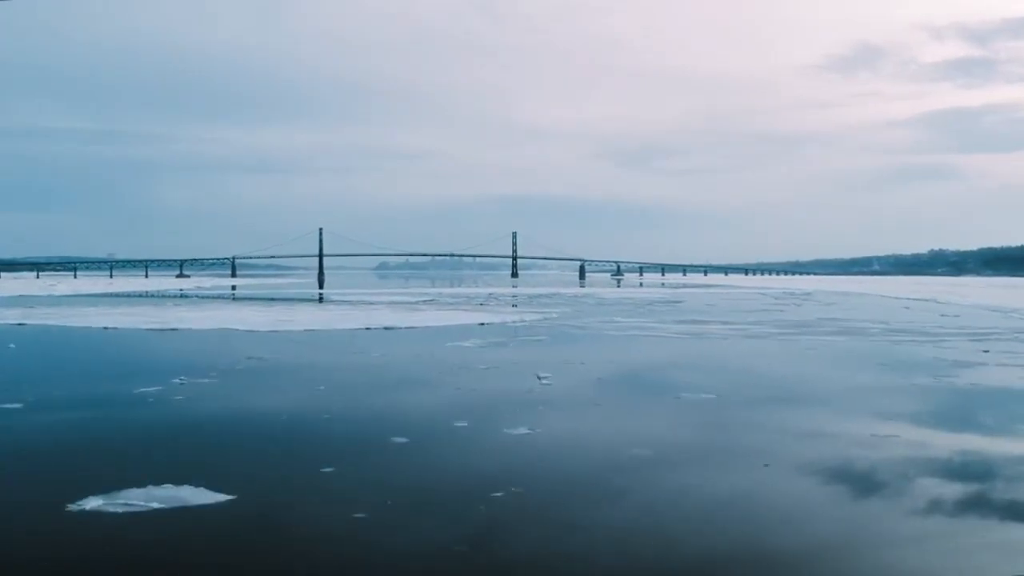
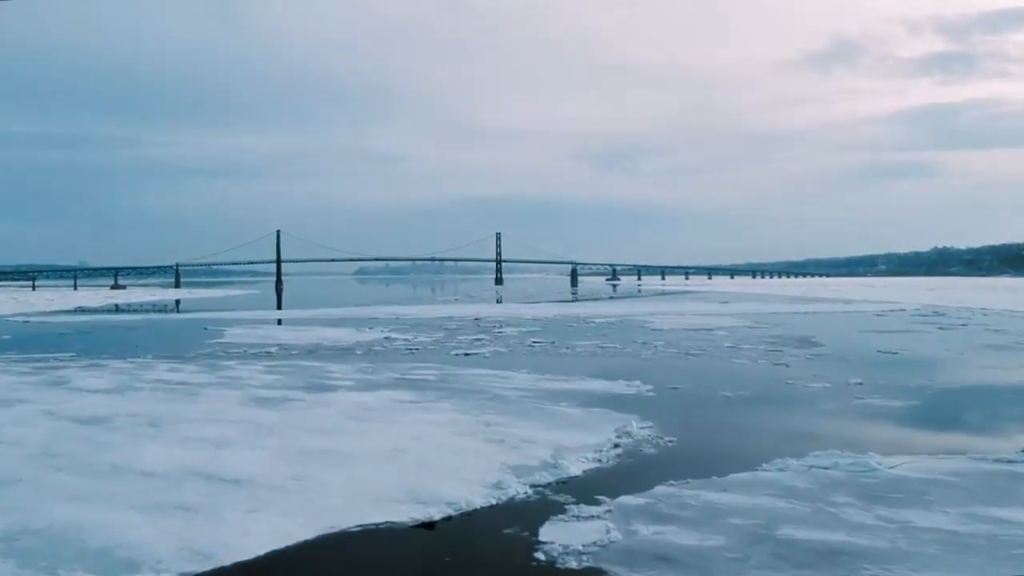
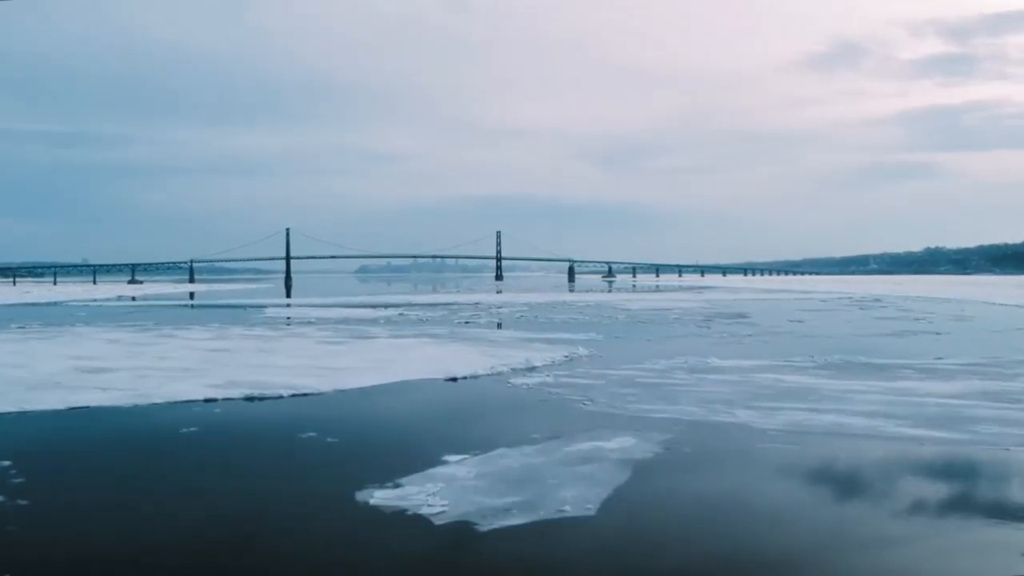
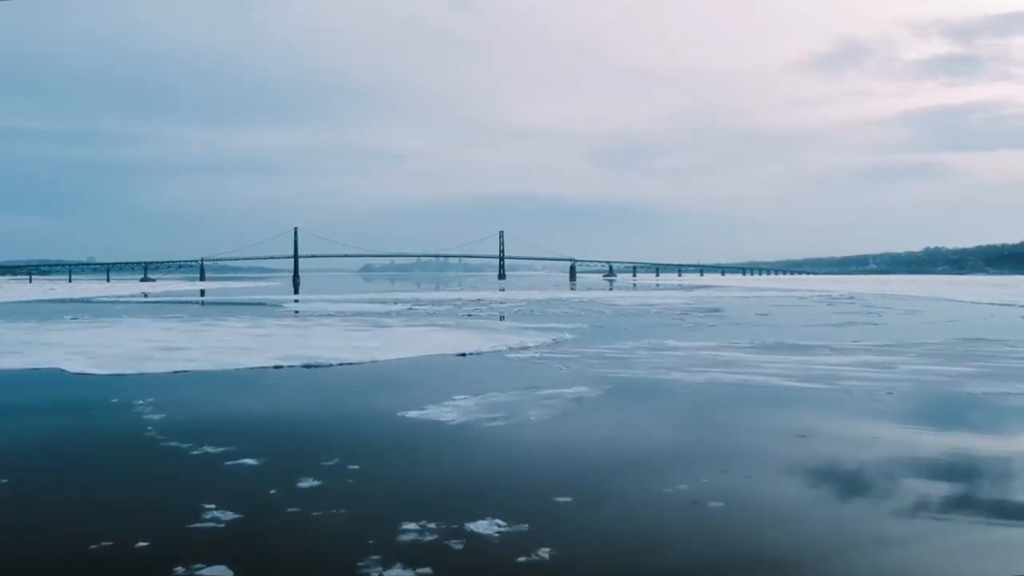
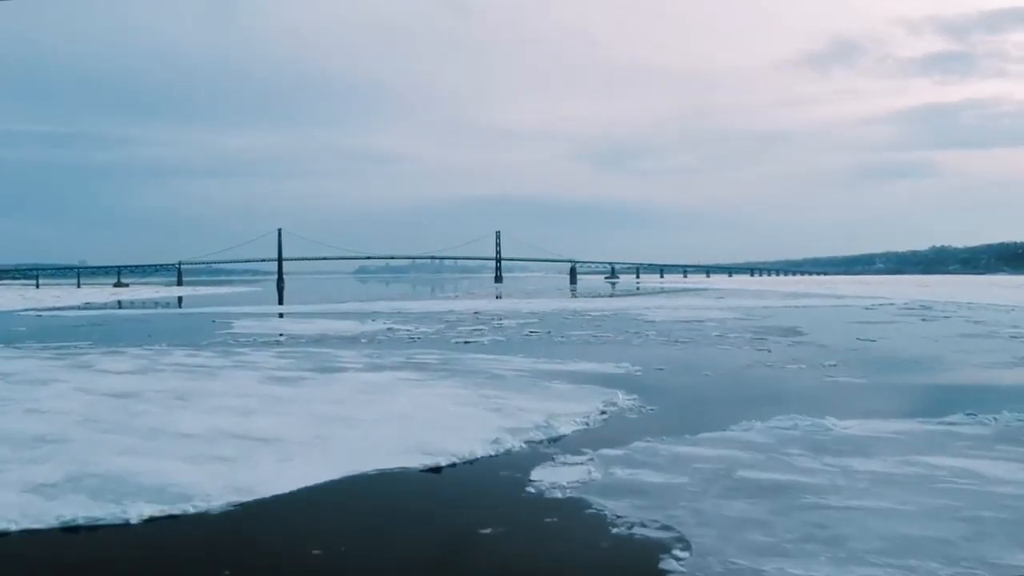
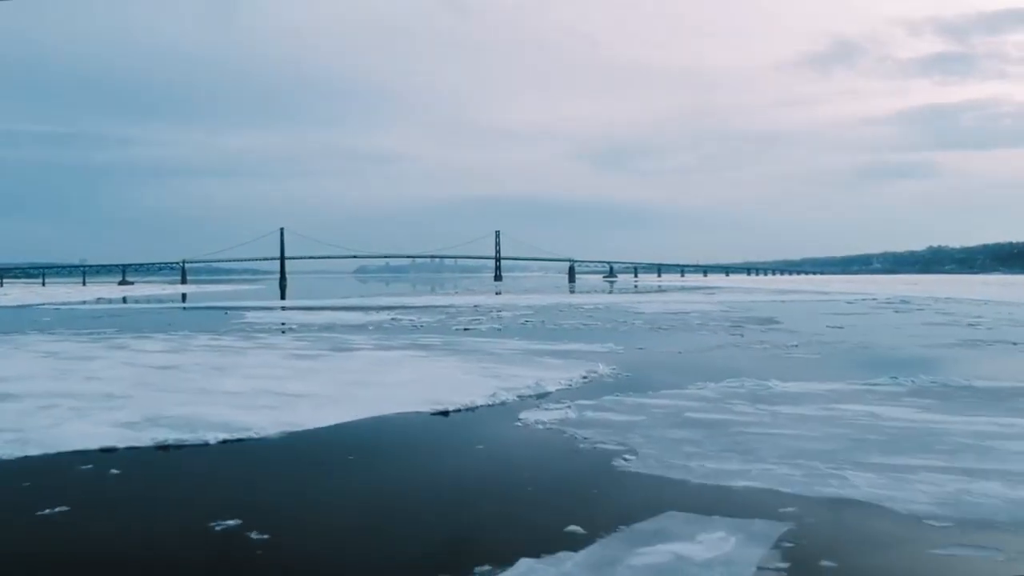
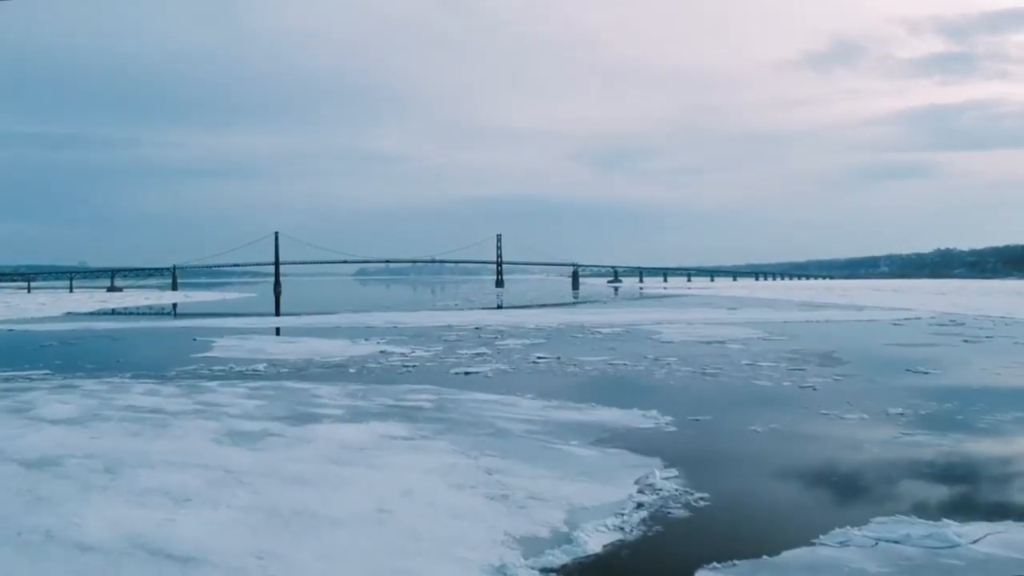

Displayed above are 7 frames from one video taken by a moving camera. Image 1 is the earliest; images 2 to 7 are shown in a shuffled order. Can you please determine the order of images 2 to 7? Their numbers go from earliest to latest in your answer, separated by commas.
4, 3, 6, 5, 2, 7
